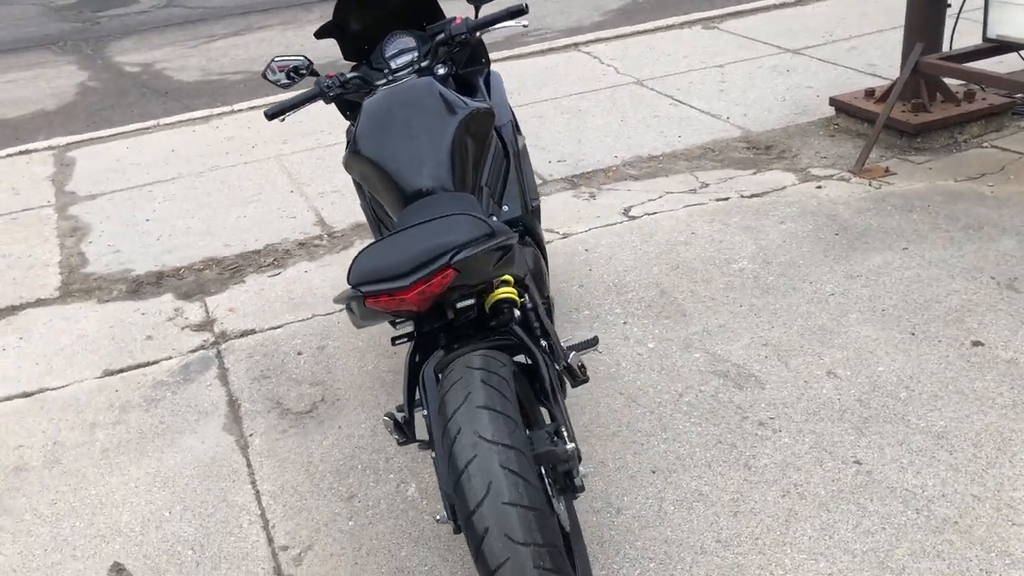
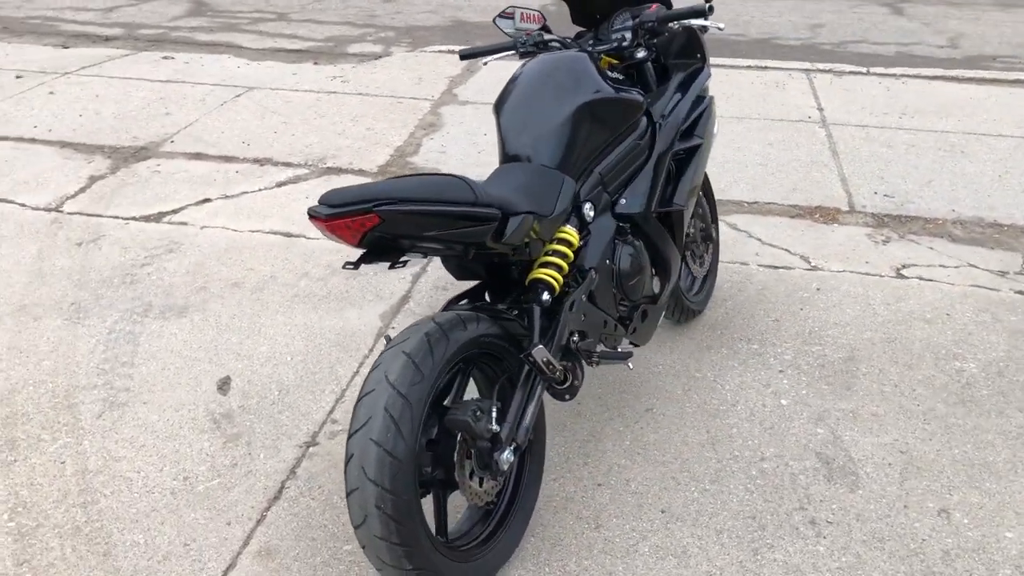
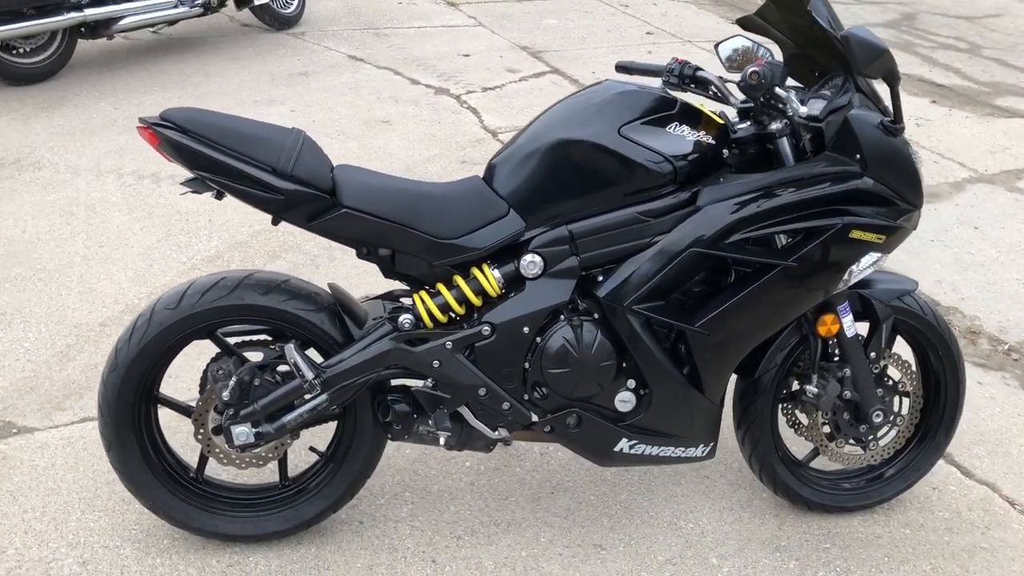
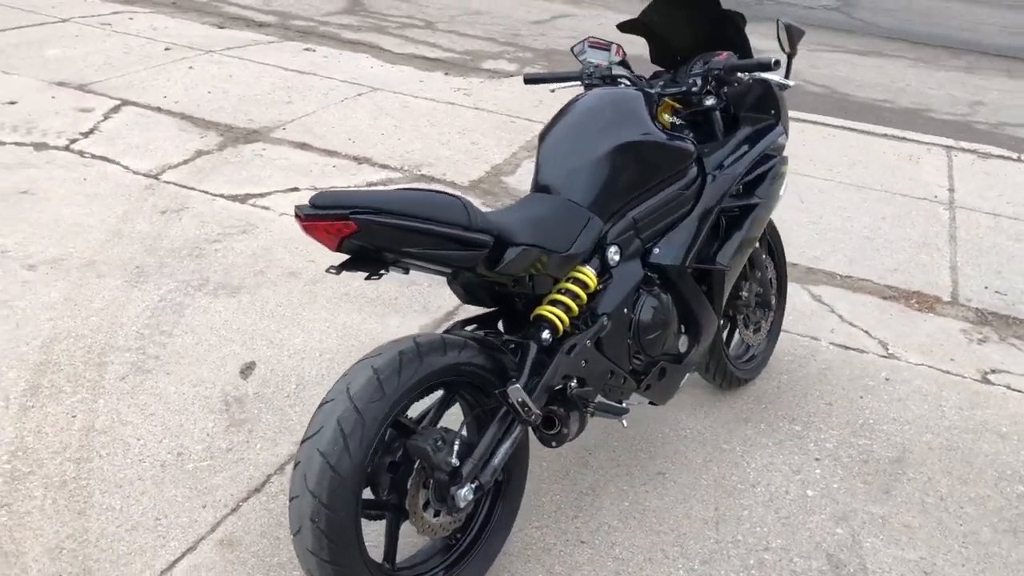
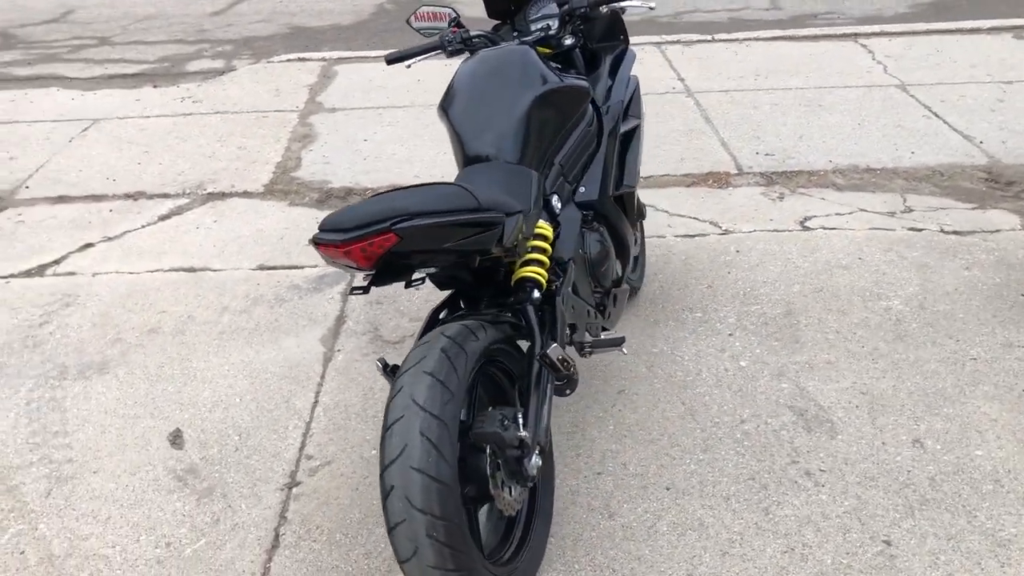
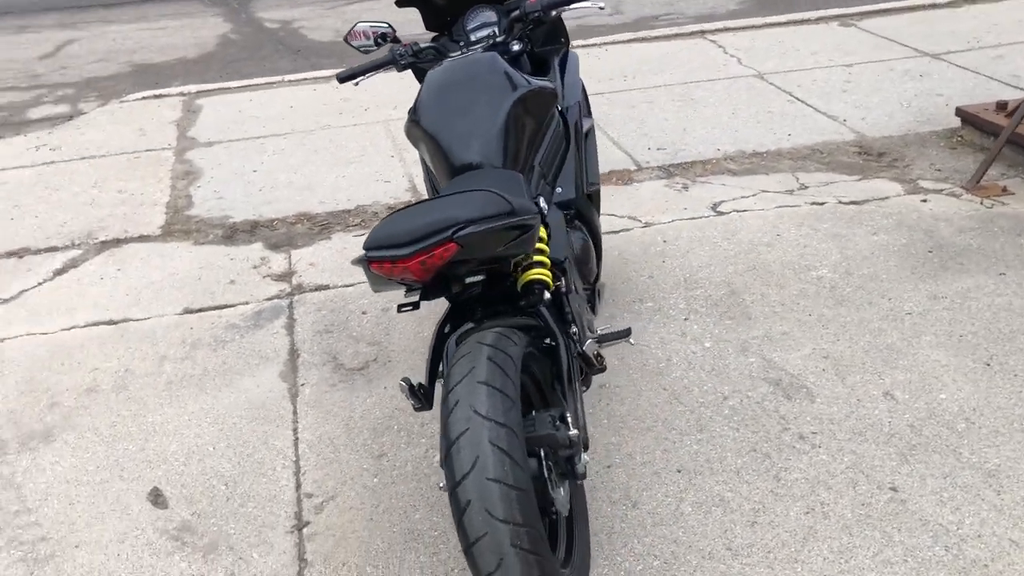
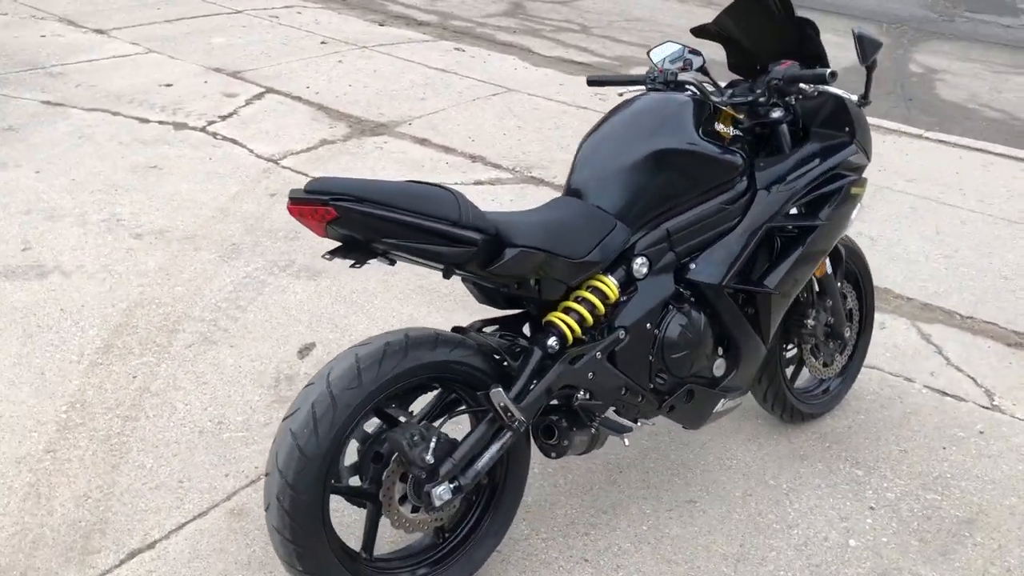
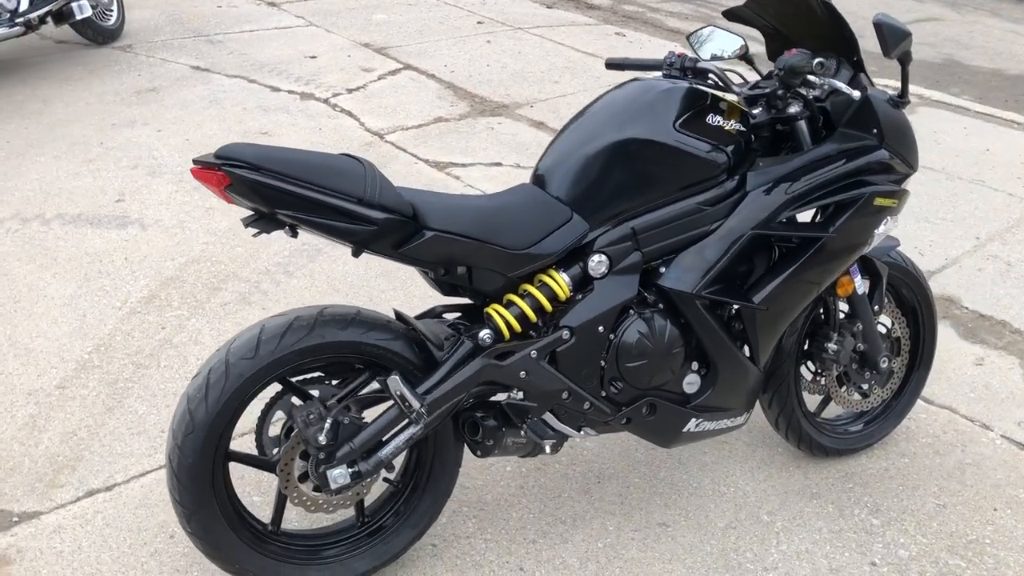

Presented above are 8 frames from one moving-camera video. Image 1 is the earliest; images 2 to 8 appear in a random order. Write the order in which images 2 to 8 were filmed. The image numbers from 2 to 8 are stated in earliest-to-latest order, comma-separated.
6, 5, 2, 4, 7, 8, 3
